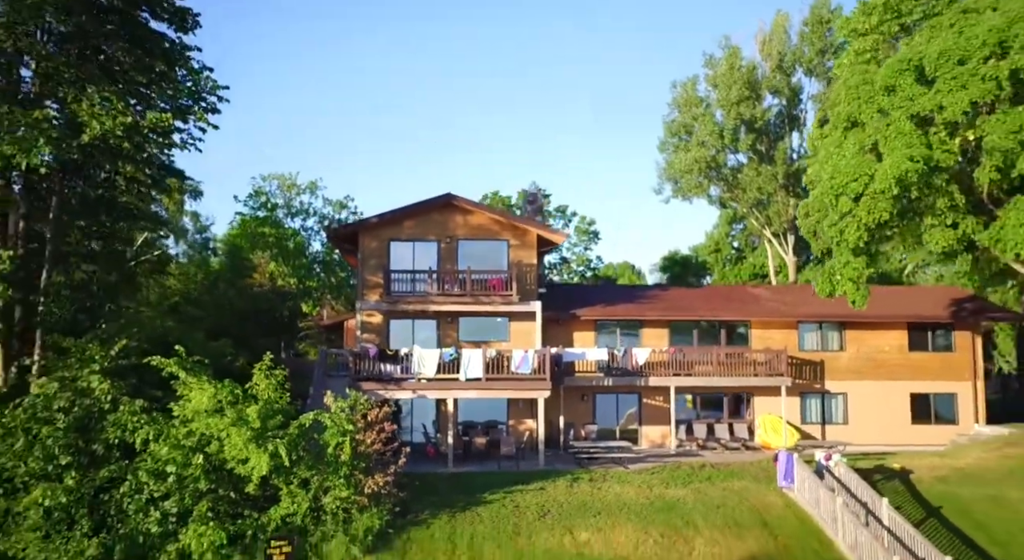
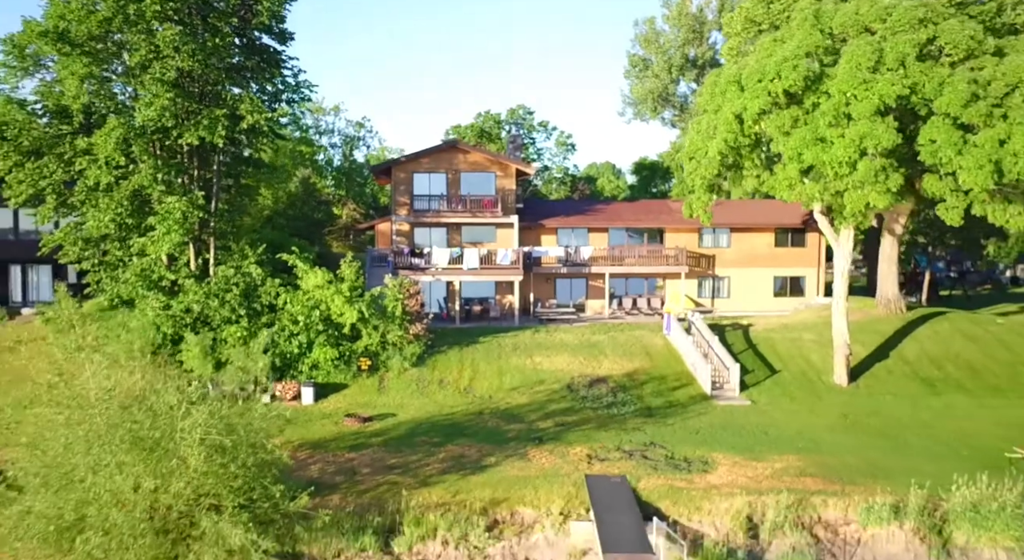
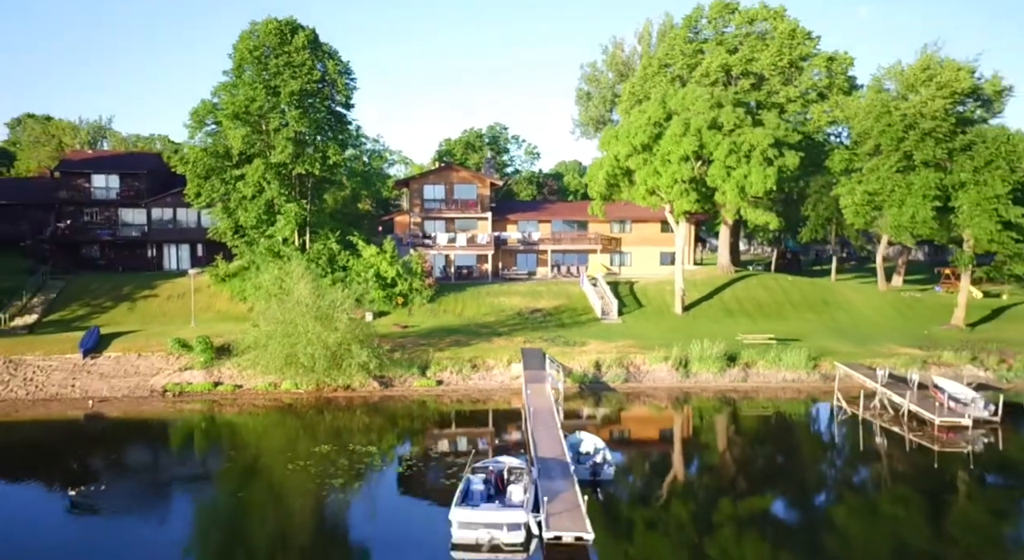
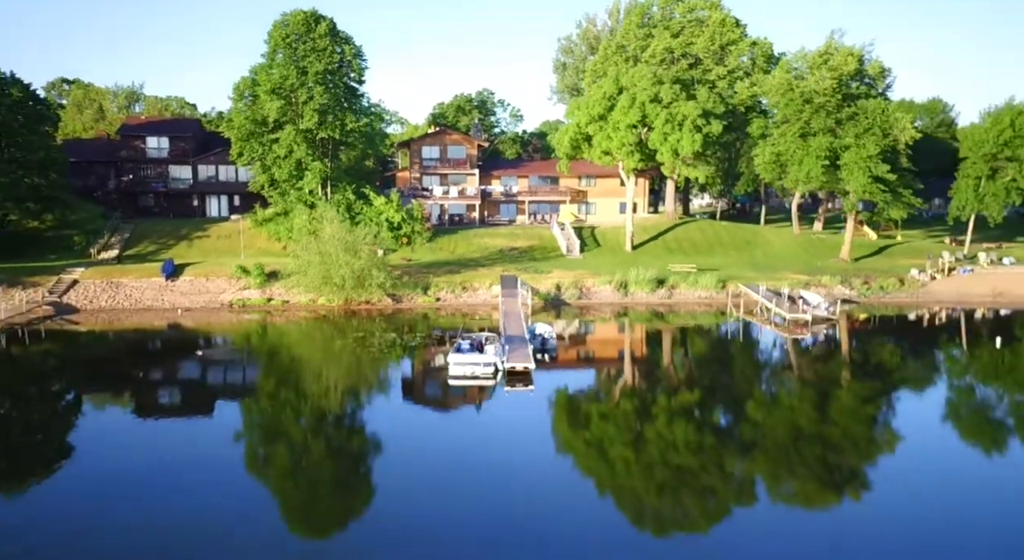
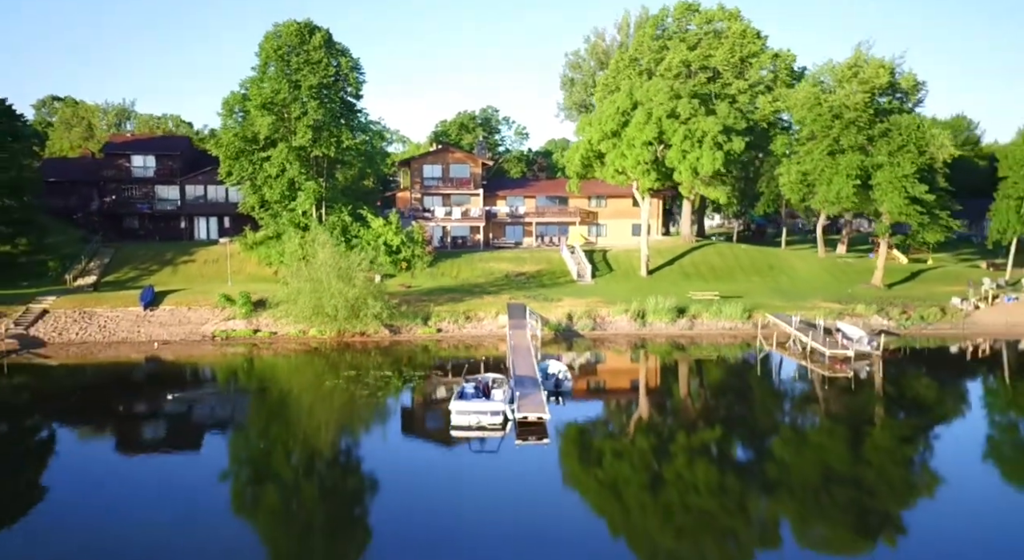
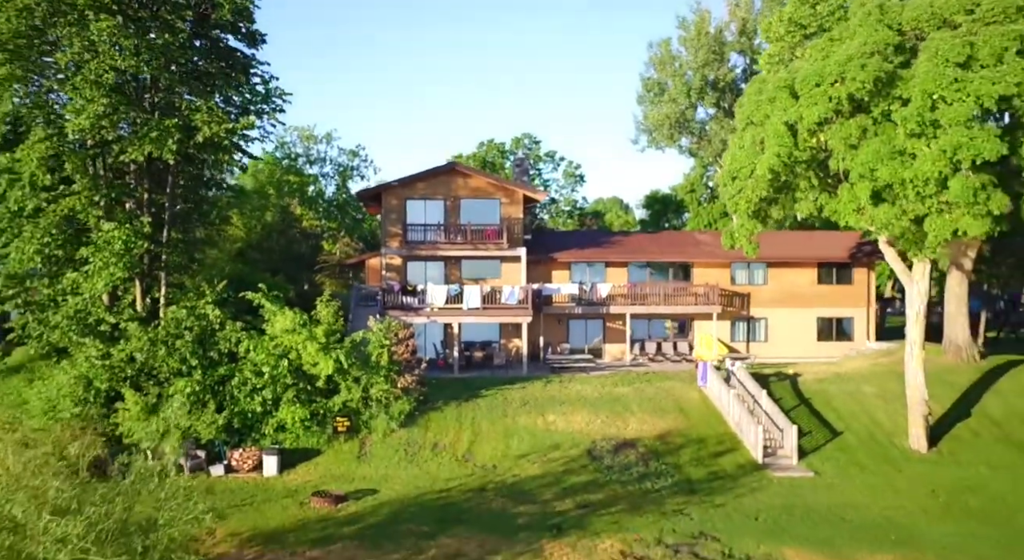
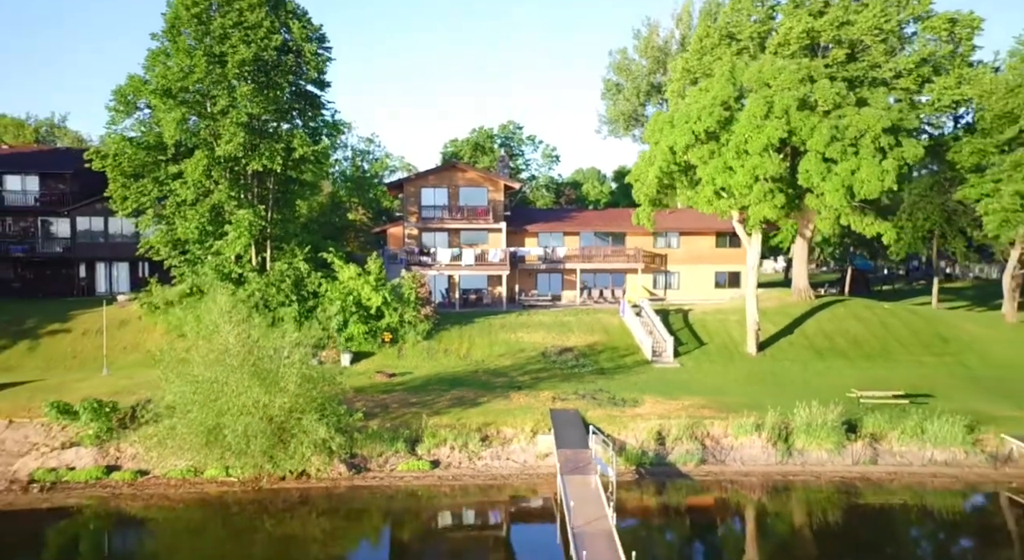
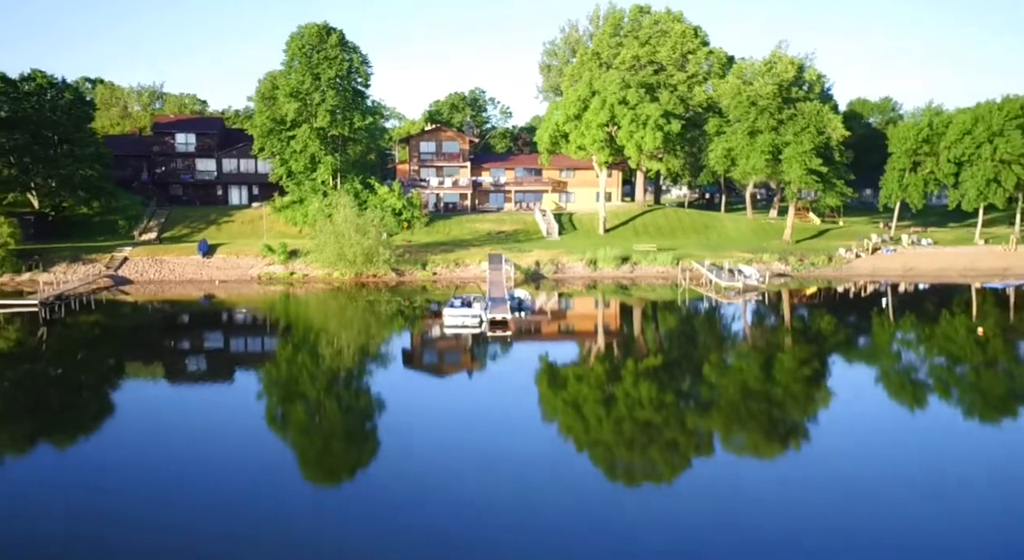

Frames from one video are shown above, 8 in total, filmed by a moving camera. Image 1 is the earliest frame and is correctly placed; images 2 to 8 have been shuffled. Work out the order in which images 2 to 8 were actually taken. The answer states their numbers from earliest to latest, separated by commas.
6, 2, 7, 3, 5, 4, 8
